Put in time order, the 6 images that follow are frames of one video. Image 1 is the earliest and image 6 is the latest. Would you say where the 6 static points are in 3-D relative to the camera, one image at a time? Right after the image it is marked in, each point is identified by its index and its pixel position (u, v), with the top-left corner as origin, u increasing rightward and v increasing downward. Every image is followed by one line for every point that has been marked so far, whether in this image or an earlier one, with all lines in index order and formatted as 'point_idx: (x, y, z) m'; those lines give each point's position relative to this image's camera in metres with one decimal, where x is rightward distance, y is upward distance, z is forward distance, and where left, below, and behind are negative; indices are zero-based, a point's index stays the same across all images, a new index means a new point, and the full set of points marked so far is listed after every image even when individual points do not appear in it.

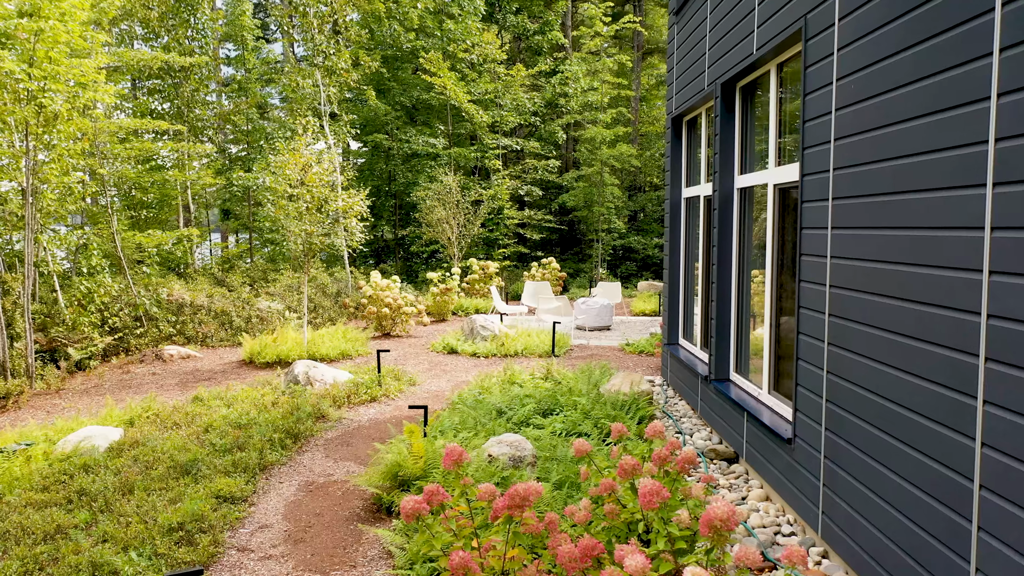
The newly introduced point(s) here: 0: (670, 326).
0: (+1.2, -0.3, +6.0) m
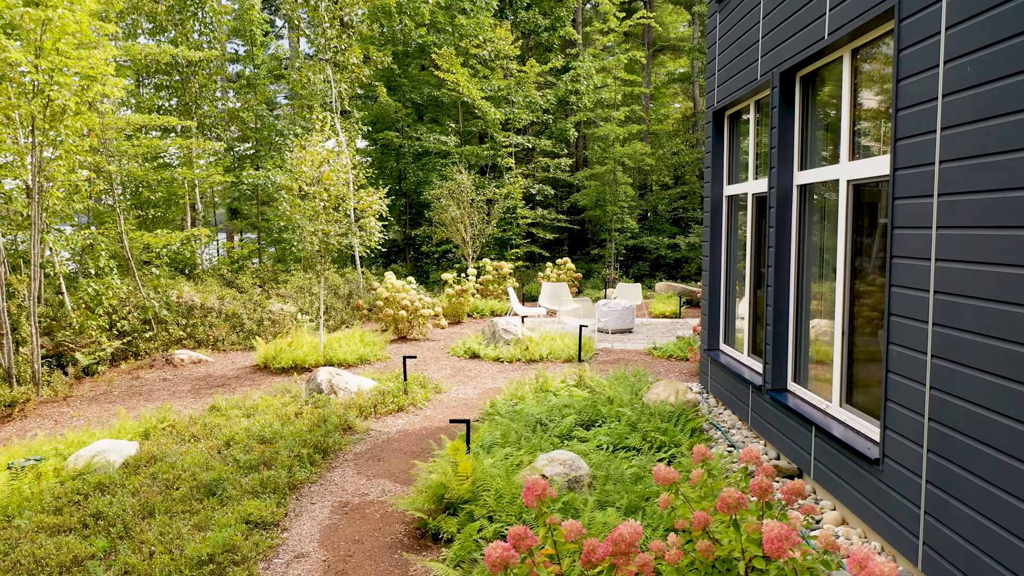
0: (+1.4, -0.3, +5.7) m
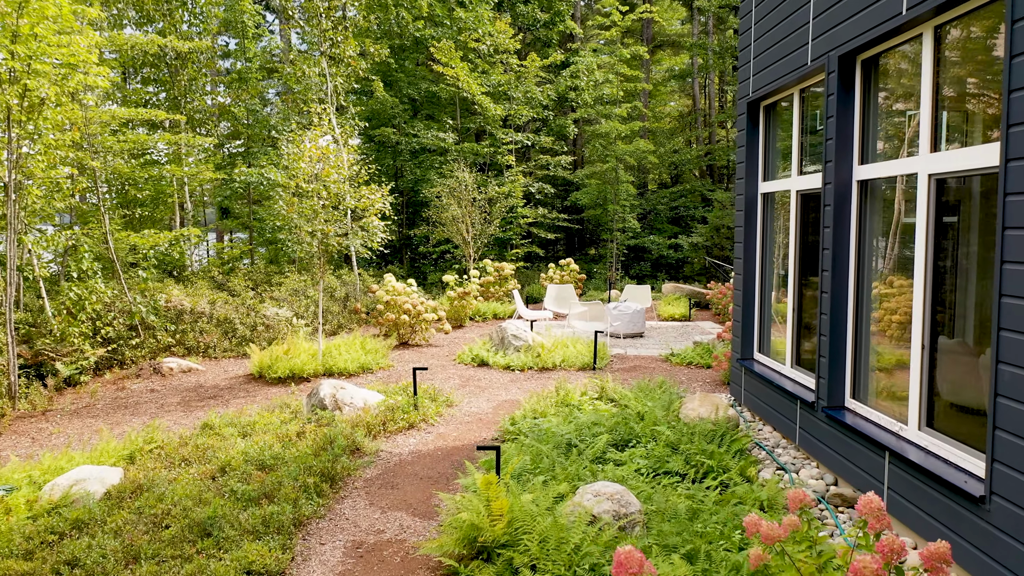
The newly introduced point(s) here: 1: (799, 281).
0: (+1.5, -0.3, +5.3) m
1: (+1.6, 0.0, +4.5) m
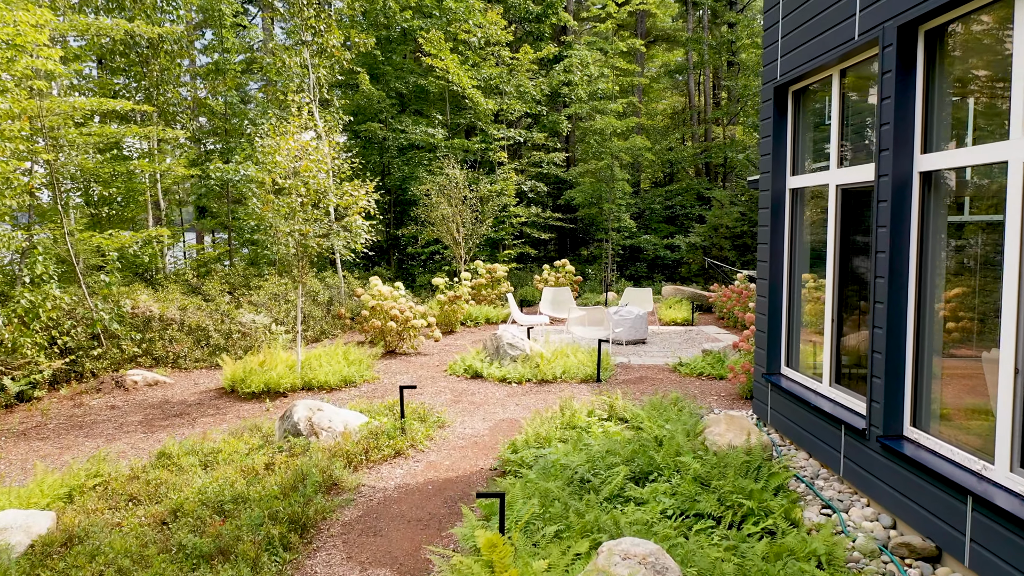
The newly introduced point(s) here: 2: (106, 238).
0: (+1.5, -0.4, +4.8) m
1: (+1.6, 0.0, +4.0) m
2: (-3.9, +0.5, +7.8) m
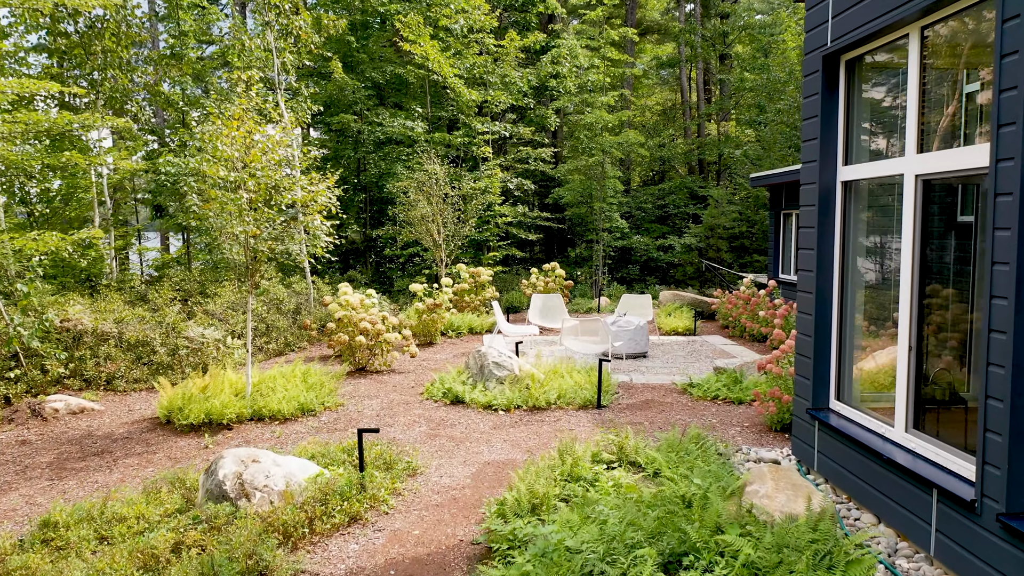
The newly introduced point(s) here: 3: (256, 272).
0: (+1.4, -0.4, +3.9) m
1: (+1.6, -0.1, +3.1) m
2: (-4.0, +0.4, +6.8) m
3: (-2.1, +0.2, +6.7) m
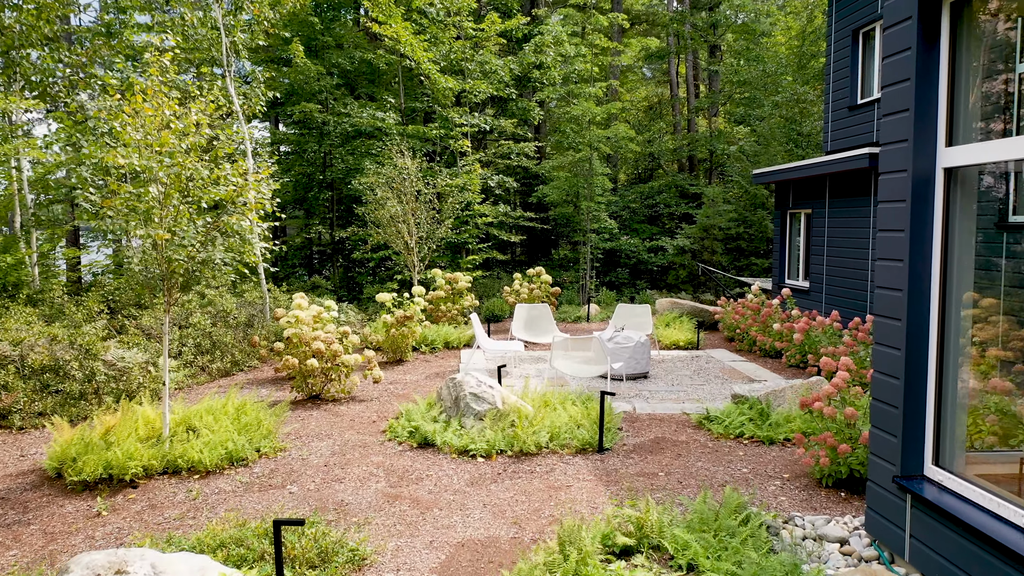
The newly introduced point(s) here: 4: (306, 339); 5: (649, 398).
0: (+1.4, -0.5, +2.9) m
1: (+1.5, -0.2, +2.1) m
2: (-4.1, +0.3, +5.7) m
3: (-2.2, +0.1, +5.6) m
4: (-1.5, -0.4, +5.7) m
5: (+1.0, -0.8, +5.8) m
